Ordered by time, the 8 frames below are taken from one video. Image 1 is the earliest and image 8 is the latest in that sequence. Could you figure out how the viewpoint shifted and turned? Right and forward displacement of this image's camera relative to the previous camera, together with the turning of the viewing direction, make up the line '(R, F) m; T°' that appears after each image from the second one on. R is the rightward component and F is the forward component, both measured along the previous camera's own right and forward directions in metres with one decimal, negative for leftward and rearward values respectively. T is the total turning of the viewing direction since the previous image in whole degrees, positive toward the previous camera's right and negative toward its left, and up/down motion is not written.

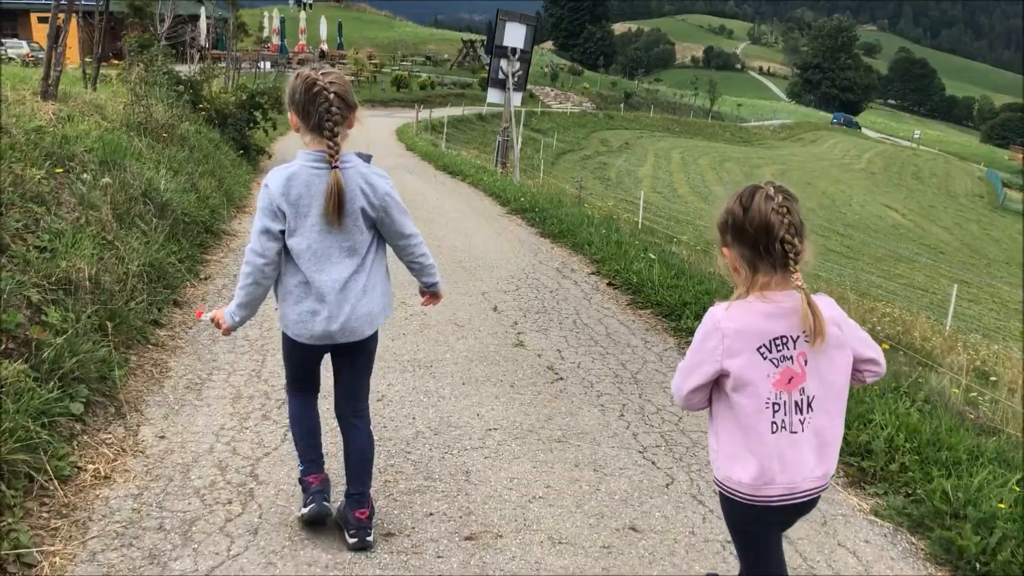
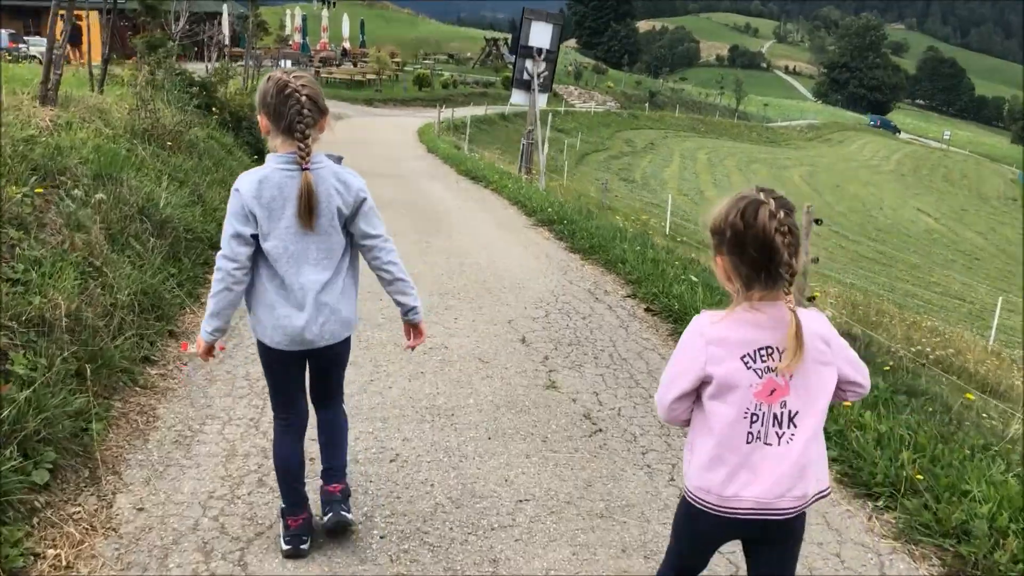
(-0.1, +0.5) m; -1°
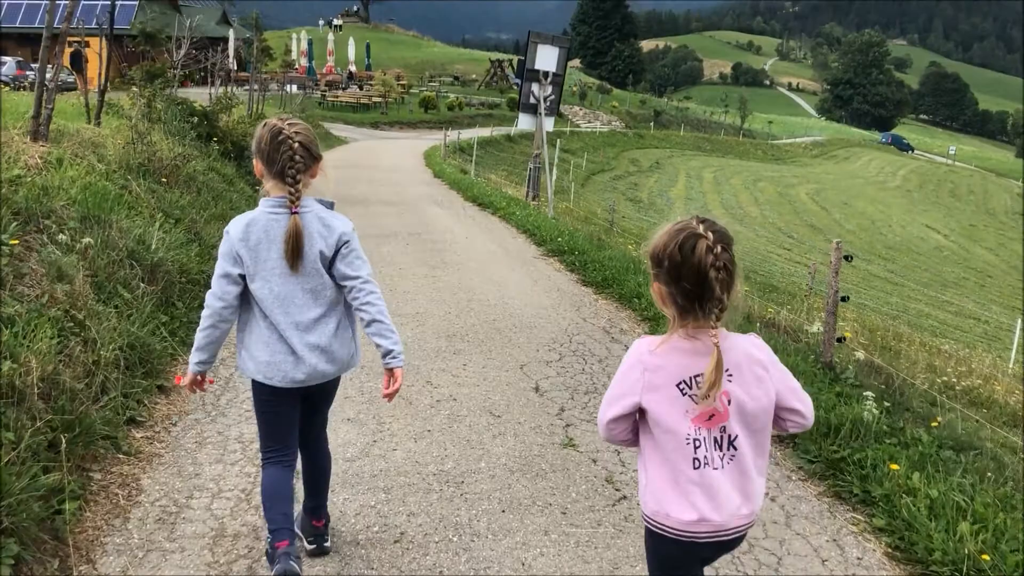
(0.0, +0.3) m; 0°
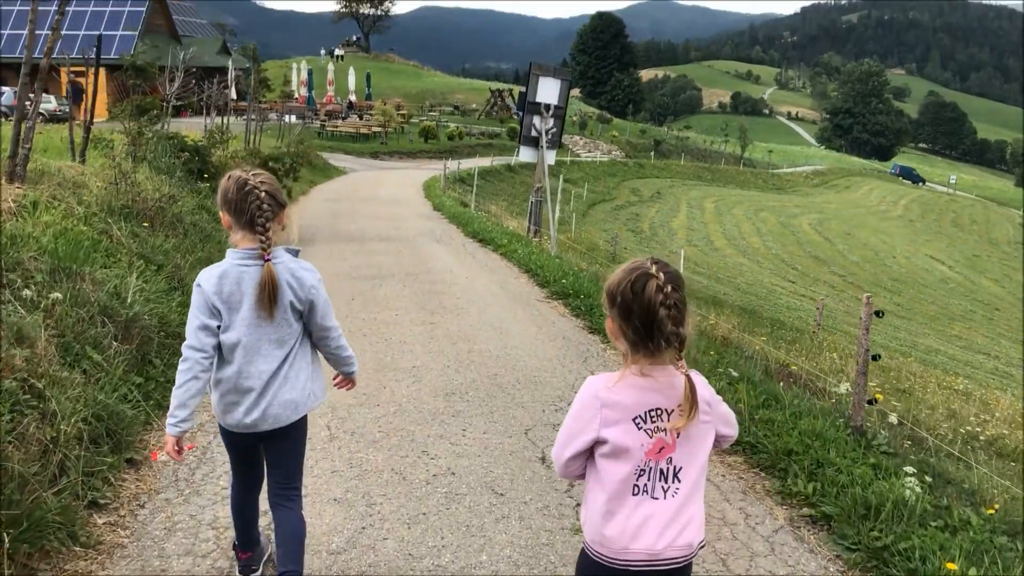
(0.0, +0.4) m; 0°
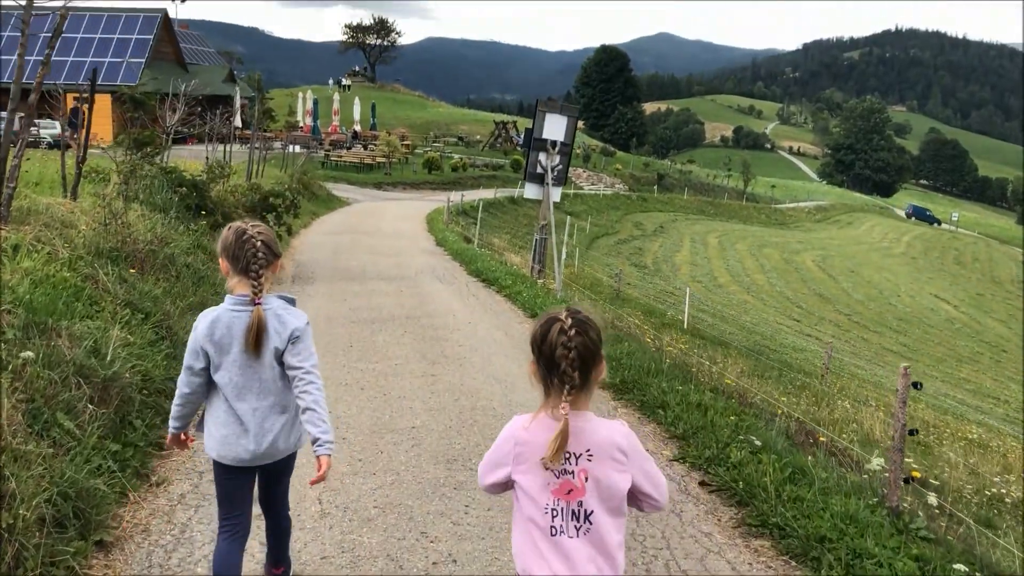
(0.0, +0.3) m; 0°
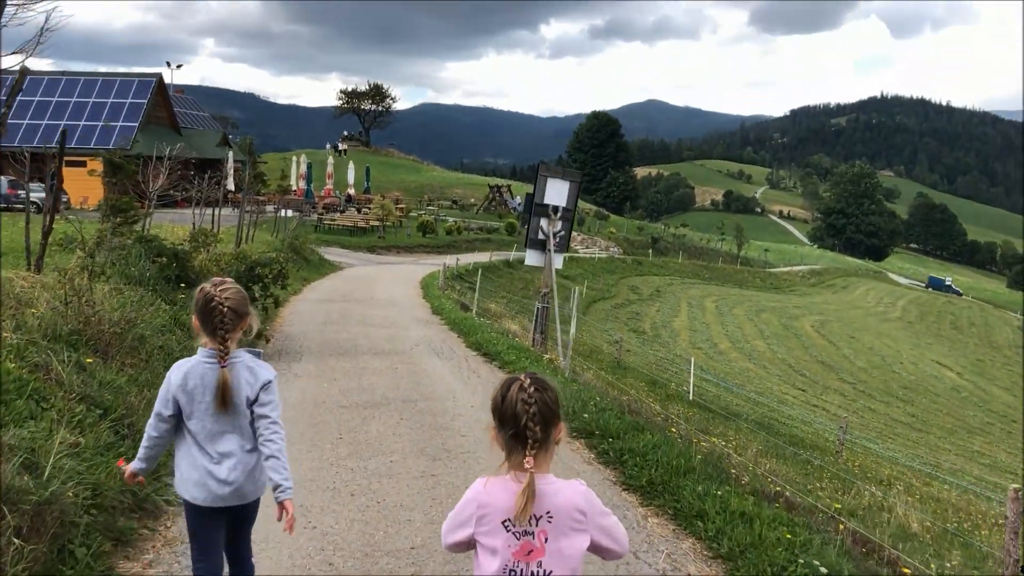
(-0.1, +0.7) m; 0°
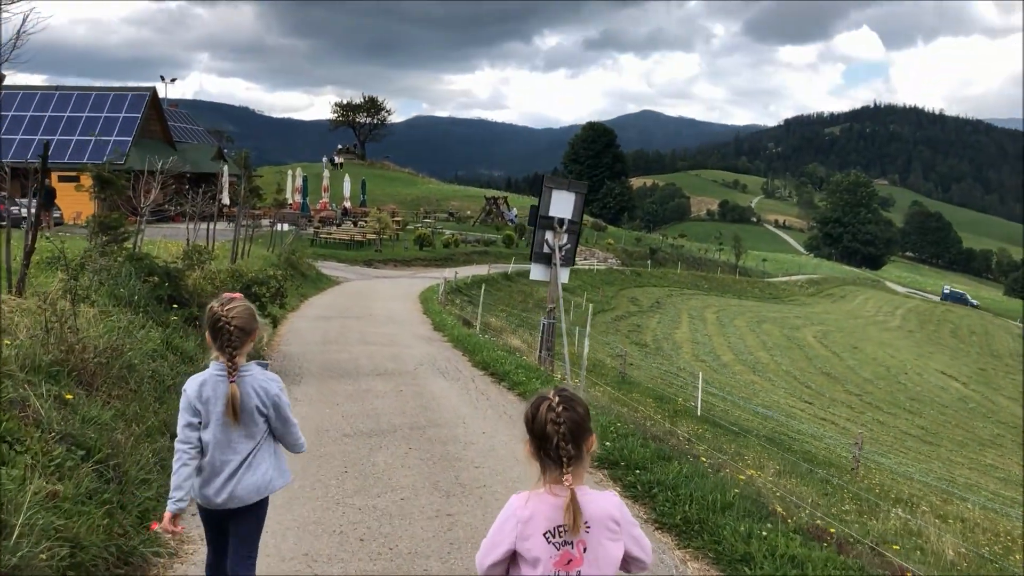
(-0.1, +0.5) m; 0°
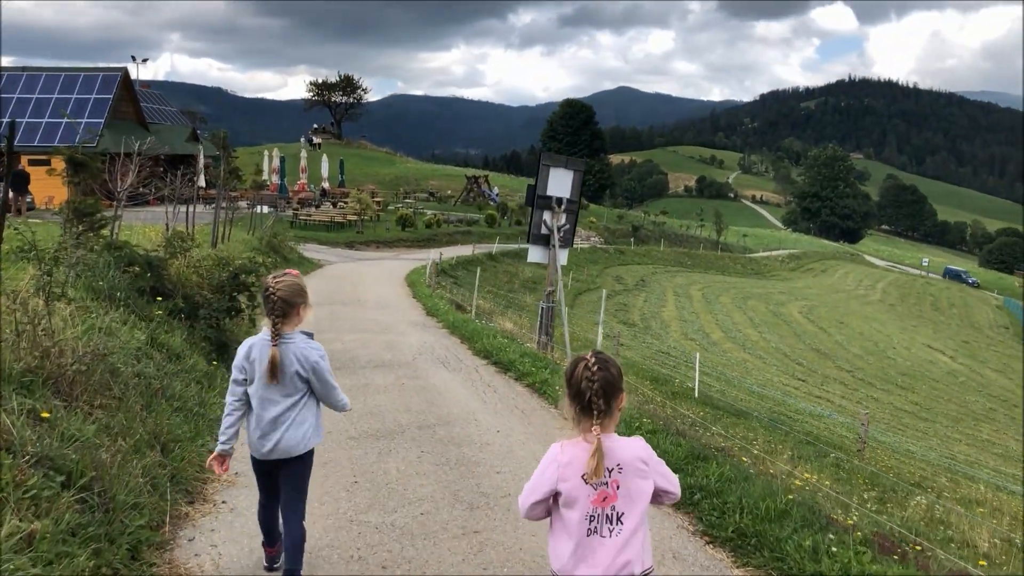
(-0.3, +0.6) m; +1°
